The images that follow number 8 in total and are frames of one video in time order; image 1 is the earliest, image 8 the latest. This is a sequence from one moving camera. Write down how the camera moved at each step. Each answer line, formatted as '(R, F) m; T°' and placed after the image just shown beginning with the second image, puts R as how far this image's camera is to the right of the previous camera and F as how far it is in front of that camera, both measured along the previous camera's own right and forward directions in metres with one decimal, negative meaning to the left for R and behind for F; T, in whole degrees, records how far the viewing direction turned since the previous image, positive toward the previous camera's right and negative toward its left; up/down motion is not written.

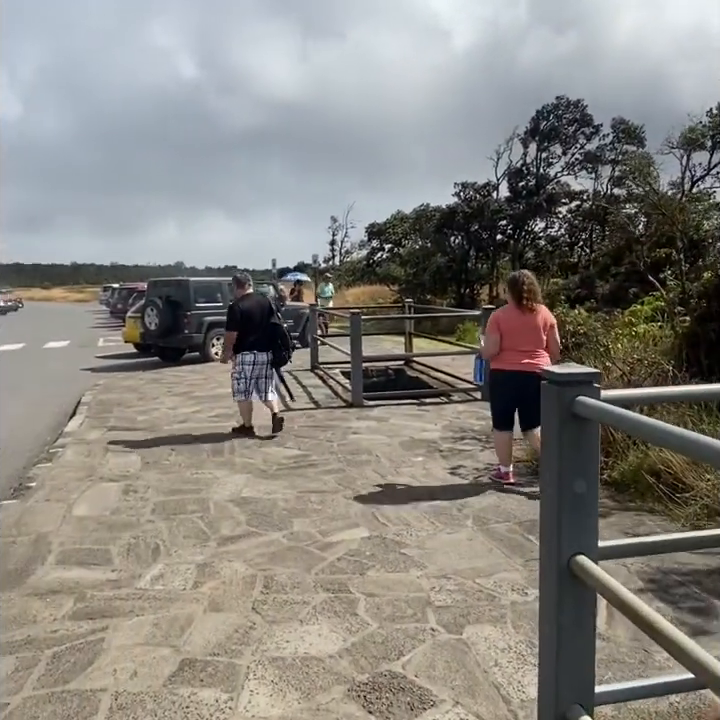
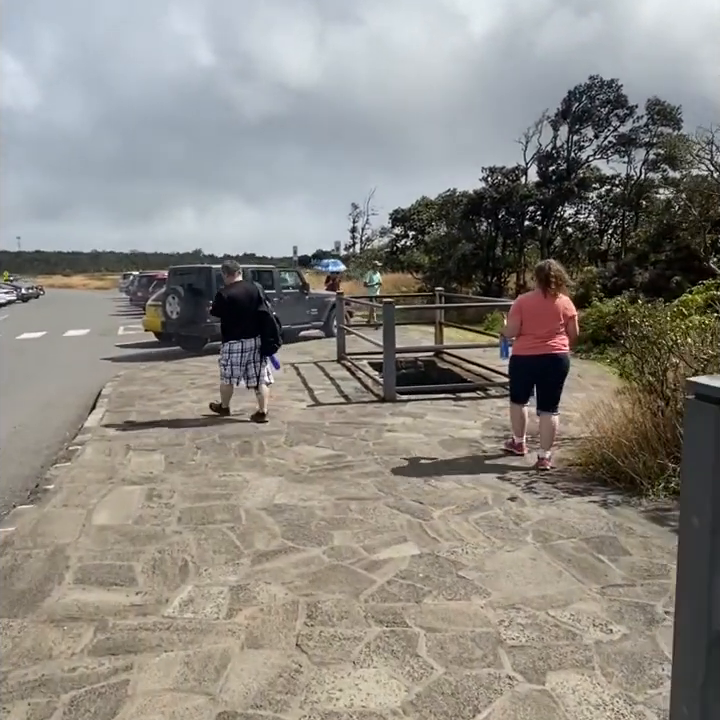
(-0.2, +0.4) m; -1°
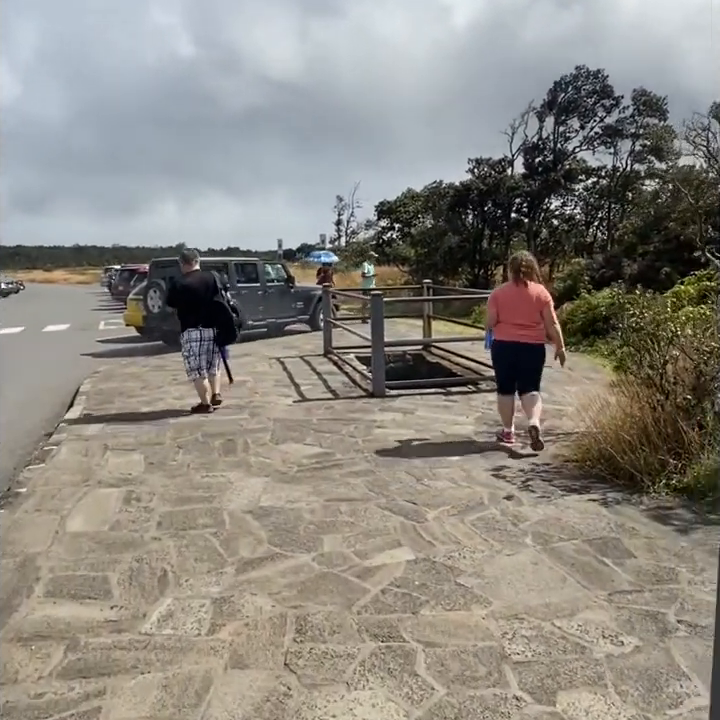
(0.0, +0.2) m; +1°
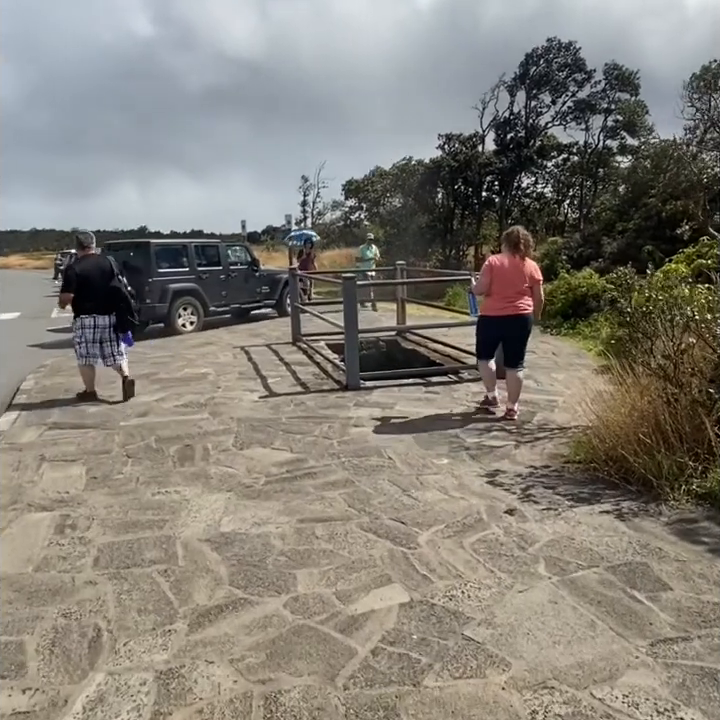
(0.0, +0.7) m; +3°
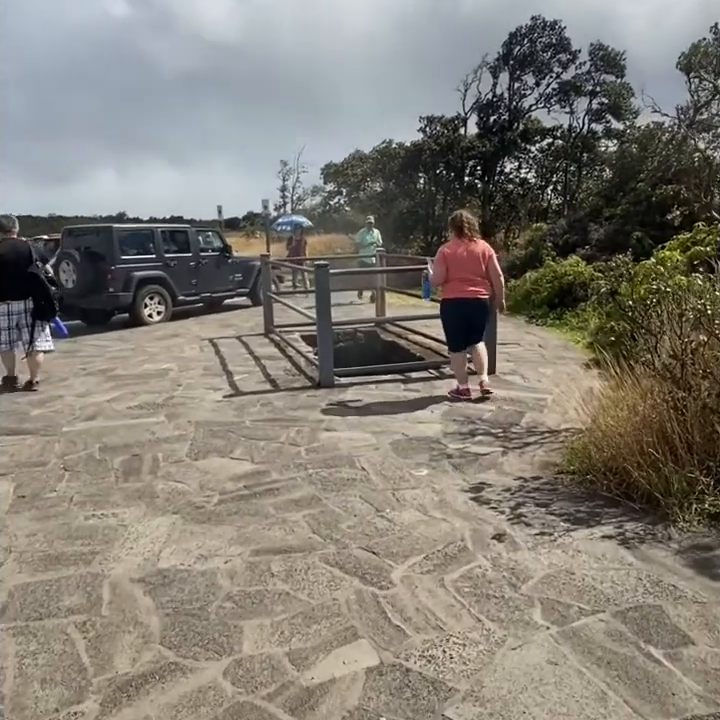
(+0.1, +0.5) m; +1°
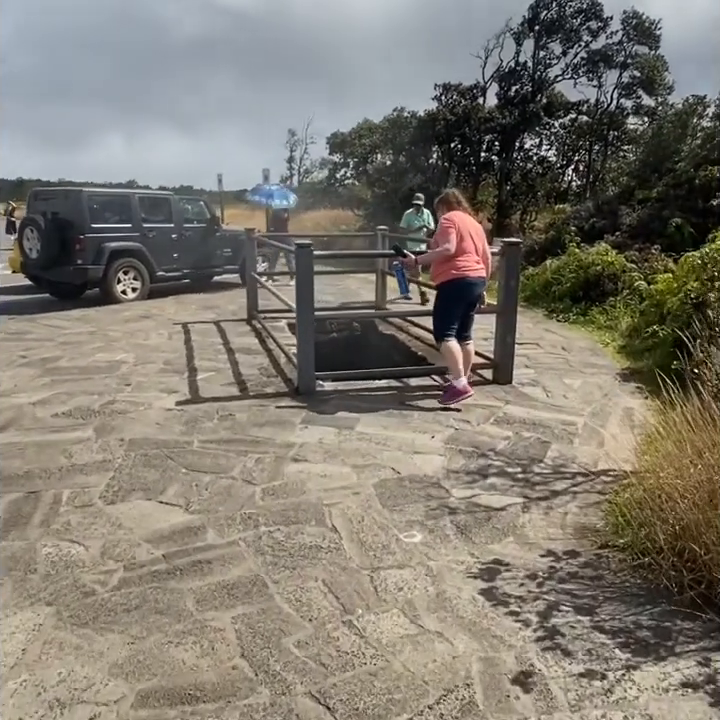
(+0.1, +1.2) m; 0°
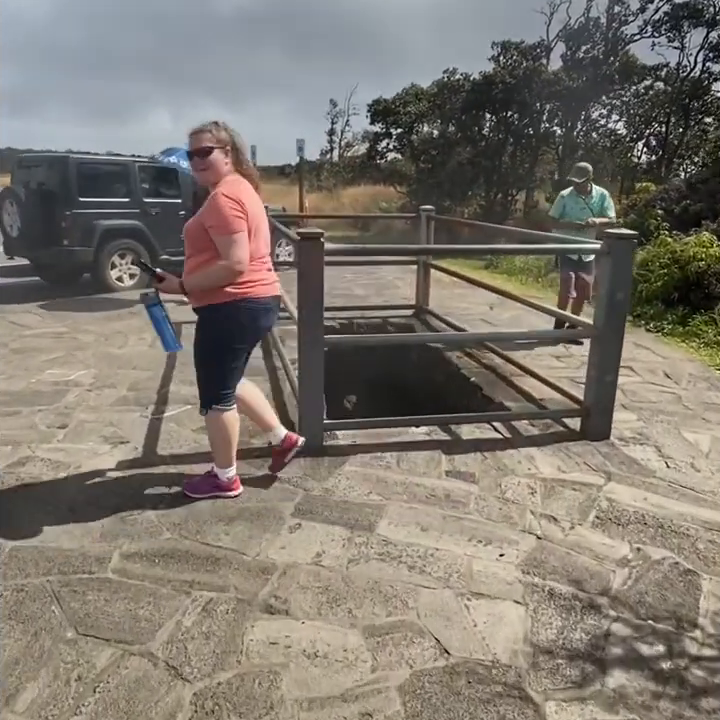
(0.0, +1.7) m; -3°
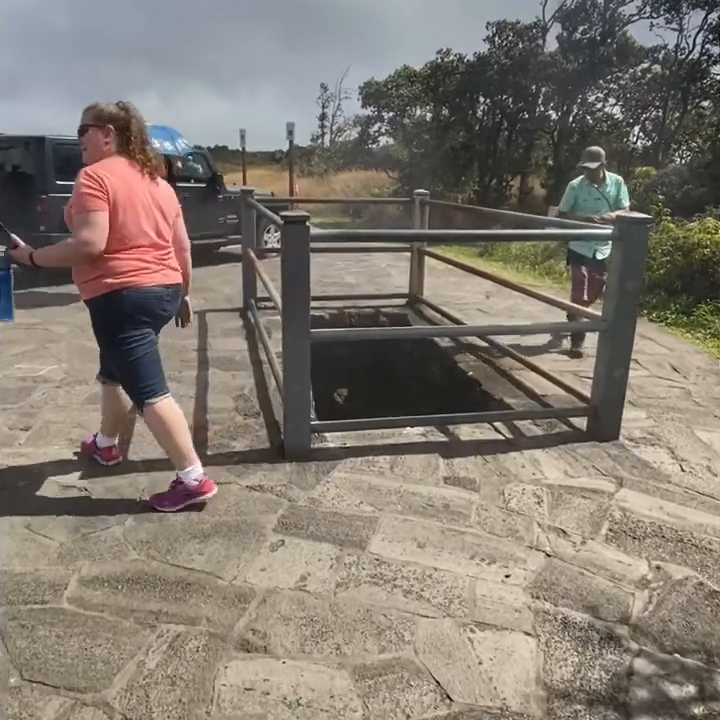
(0.0, +0.3) m; +1°
